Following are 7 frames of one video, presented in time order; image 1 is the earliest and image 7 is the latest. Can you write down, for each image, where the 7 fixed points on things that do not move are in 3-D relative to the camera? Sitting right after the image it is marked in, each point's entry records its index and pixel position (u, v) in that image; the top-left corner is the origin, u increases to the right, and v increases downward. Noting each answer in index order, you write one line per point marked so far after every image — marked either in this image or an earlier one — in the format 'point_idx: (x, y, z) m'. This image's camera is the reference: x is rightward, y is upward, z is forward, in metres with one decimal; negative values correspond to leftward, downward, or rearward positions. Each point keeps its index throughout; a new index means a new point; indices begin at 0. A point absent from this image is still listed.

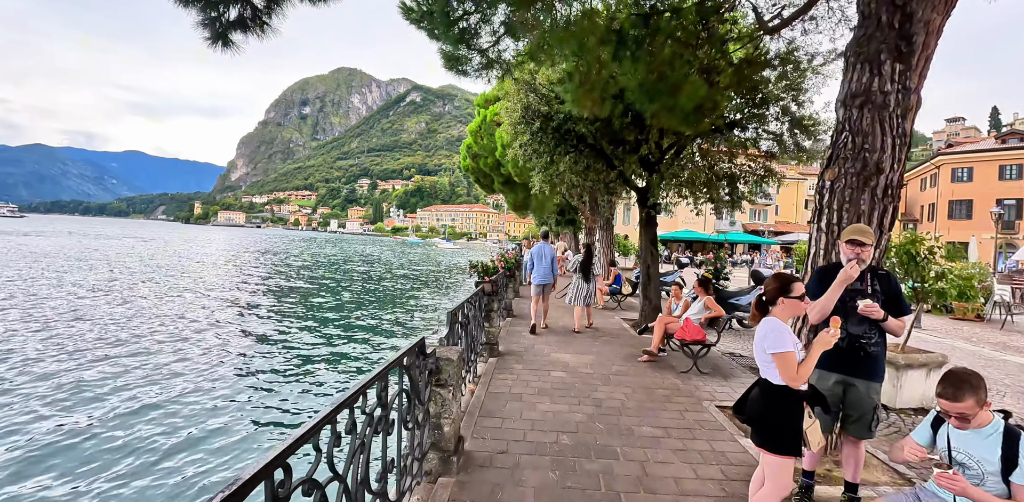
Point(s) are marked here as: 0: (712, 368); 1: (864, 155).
0: (+2.7, -1.6, +6.4) m
1: (+2.8, +0.8, +3.8) m
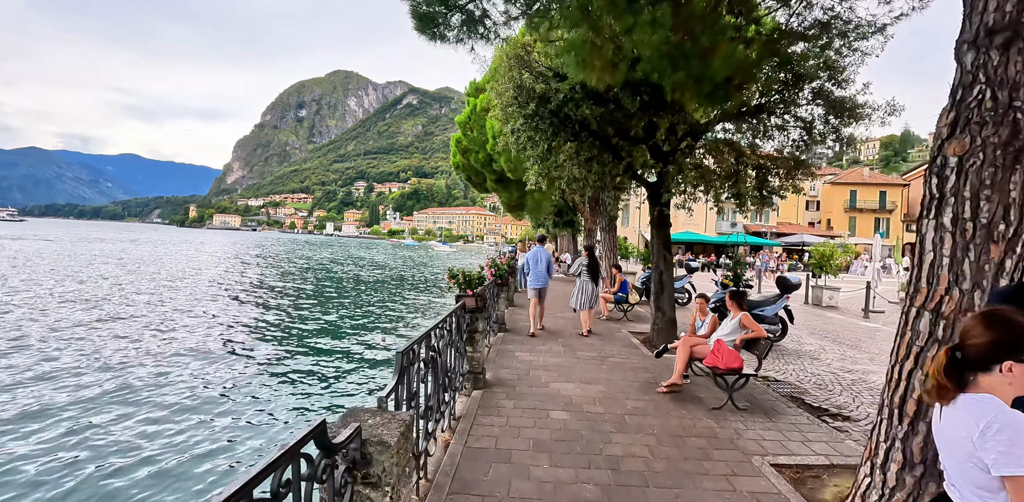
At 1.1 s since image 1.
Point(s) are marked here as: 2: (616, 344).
0: (+2.6, -1.7, +5.1) m
1: (+2.7, +0.7, +2.5) m
2: (+1.7, -1.5, +7.7) m
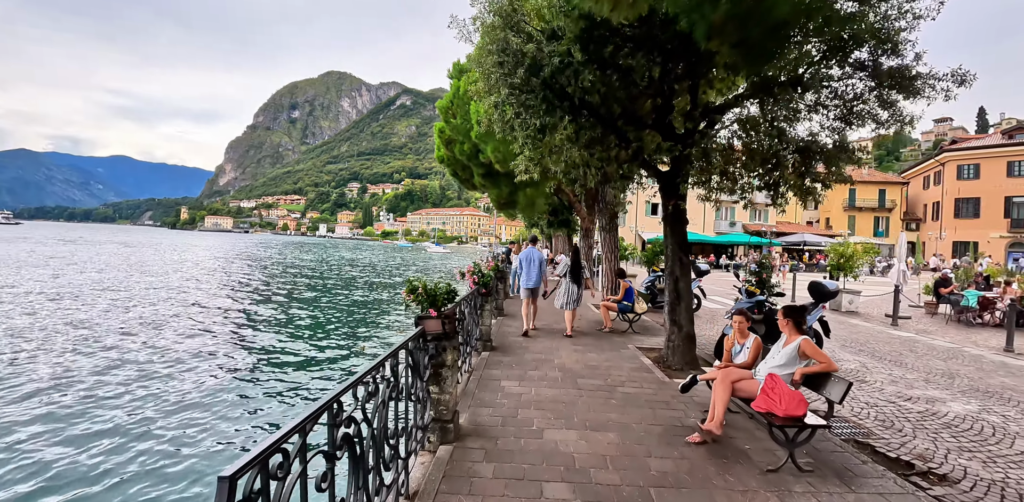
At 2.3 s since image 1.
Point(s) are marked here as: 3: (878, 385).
0: (+2.5, -1.7, +3.8) m
1: (+2.6, +0.7, +1.2) m
2: (+1.5, -1.6, +6.4) m
3: (+5.0, -1.8, +6.4) m
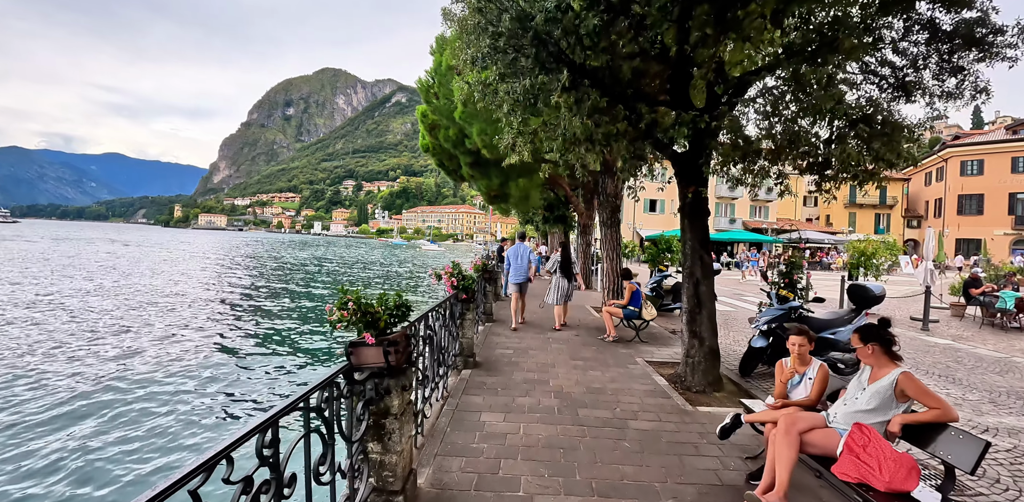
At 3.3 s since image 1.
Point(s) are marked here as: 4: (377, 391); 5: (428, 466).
0: (+2.3, -1.7, +2.7) m
1: (+2.5, +0.7, +0.1) m
2: (+1.4, -1.5, +5.2) m
3: (+4.9, -1.8, +5.3) m
4: (-0.7, -0.8, +2.6) m
5: (-0.6, -1.5, +3.3) m
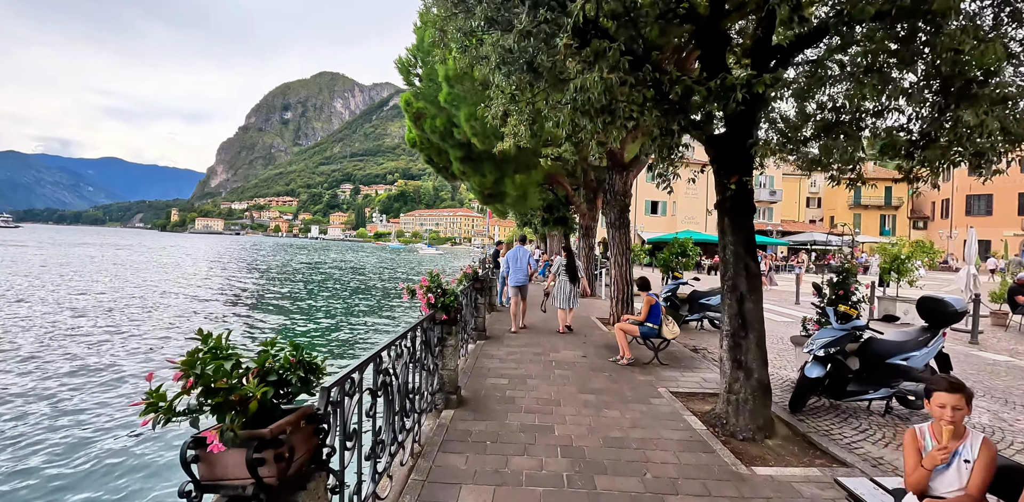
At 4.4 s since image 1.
0: (+2.3, -1.7, +1.5) m
1: (+2.4, +0.7, -1.1) m
2: (+1.3, -1.6, +4.0) m
3: (+4.8, -1.8, +4.1) m
4: (-0.8, -0.8, +1.4) m
5: (-0.6, -1.6, +2.1) m
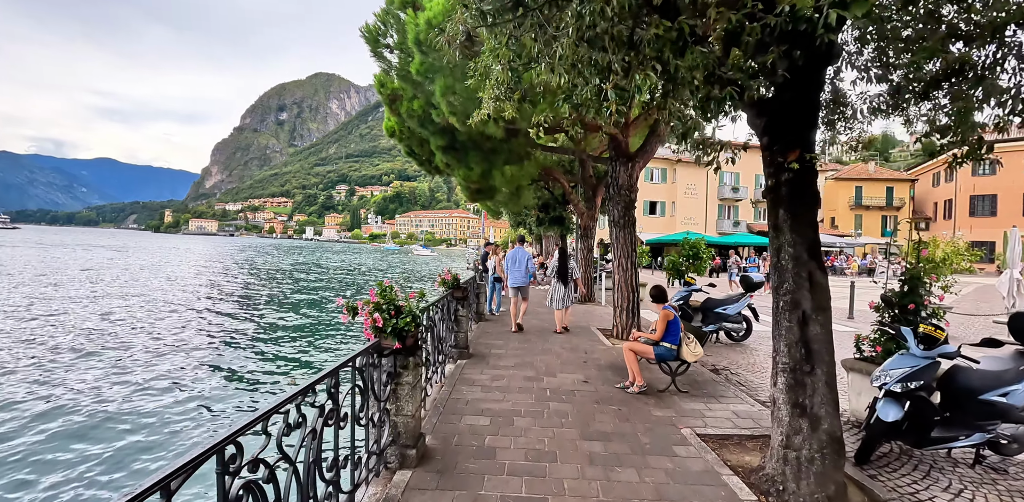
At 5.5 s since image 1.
0: (+2.1, -1.7, +0.3) m
1: (+2.3, +0.7, -2.2) m
2: (+1.2, -1.6, +2.9) m
3: (+4.7, -1.9, +3.0) m
4: (-0.9, -0.8, +0.2) m
5: (-0.8, -1.6, +0.9) m
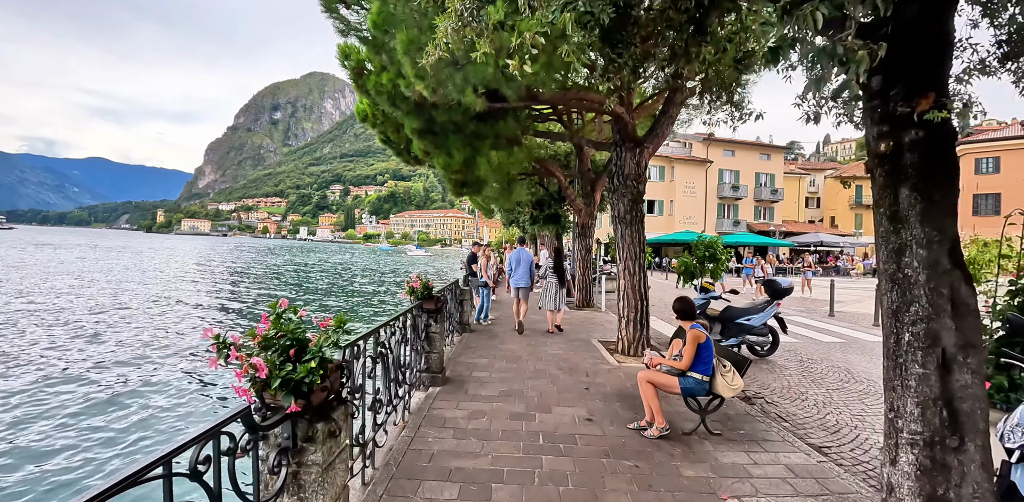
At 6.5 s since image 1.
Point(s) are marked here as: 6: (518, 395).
0: (+2.0, -1.7, -0.8) m
1: (+2.2, +0.7, -3.4) m
2: (+1.0, -1.6, +1.7) m
3: (+4.5, -1.9, +1.8) m
4: (-1.0, -0.8, -1.0) m
5: (-0.9, -1.6, -0.3) m
6: (+0.1, -1.5, +4.7) m
